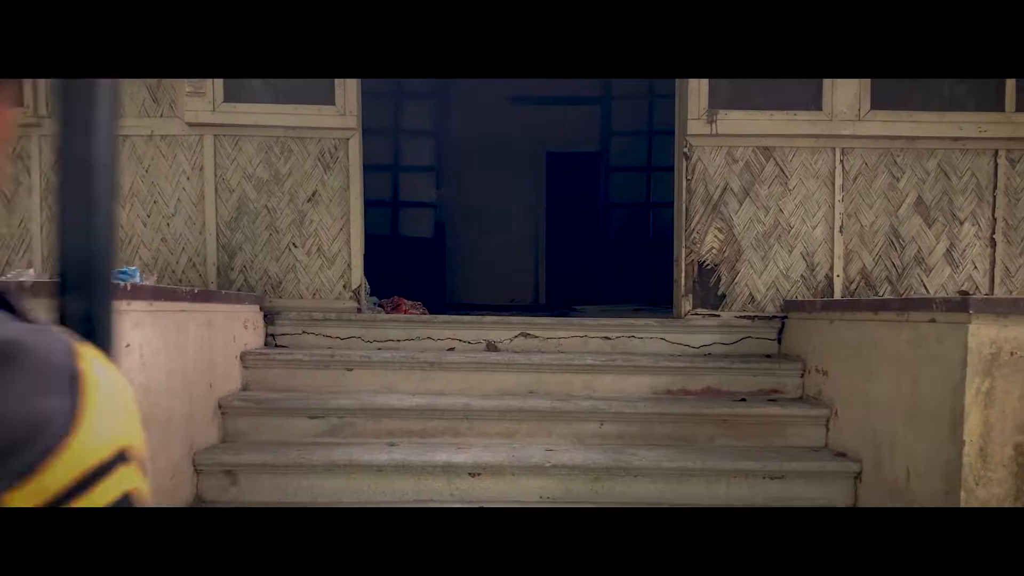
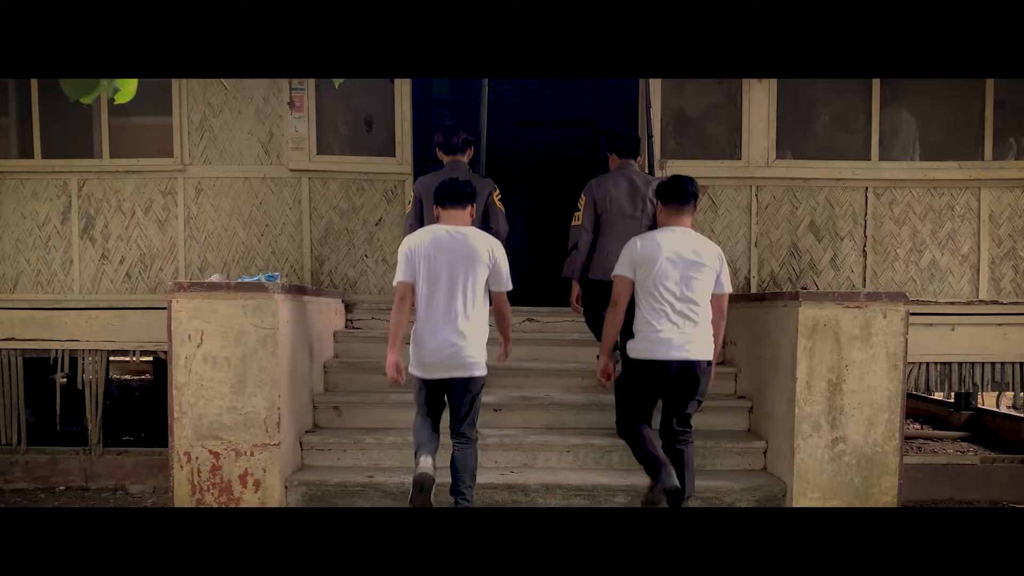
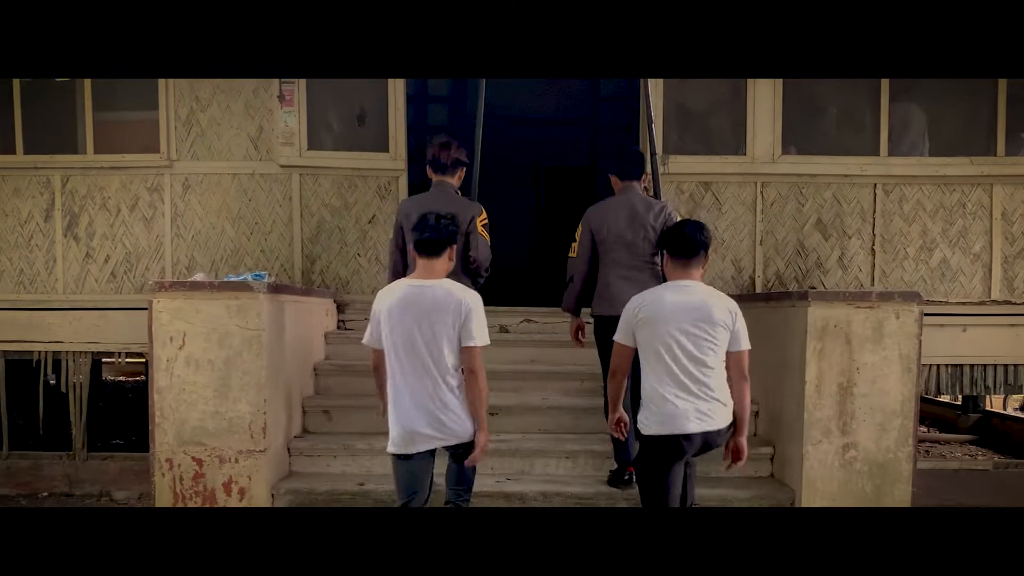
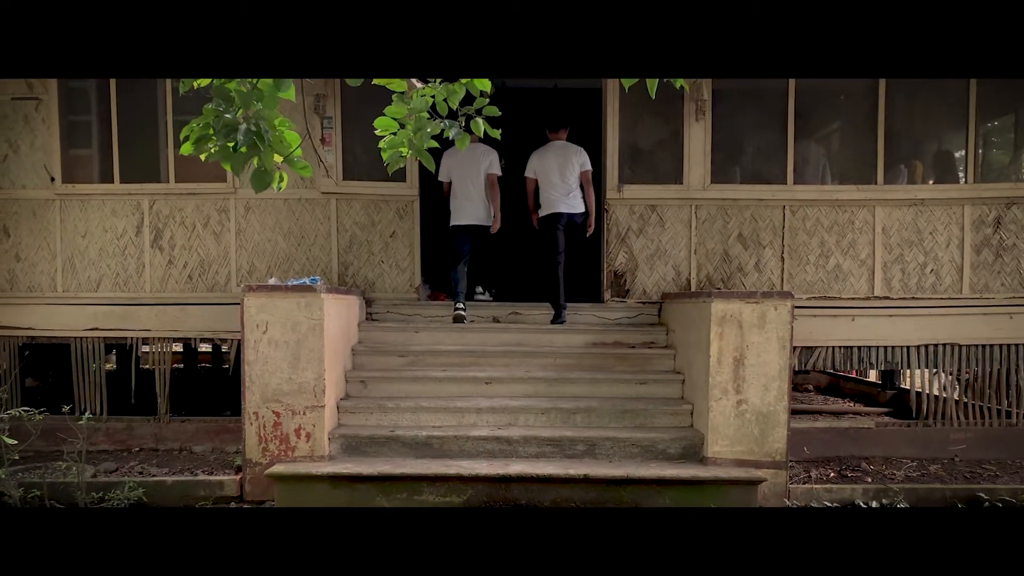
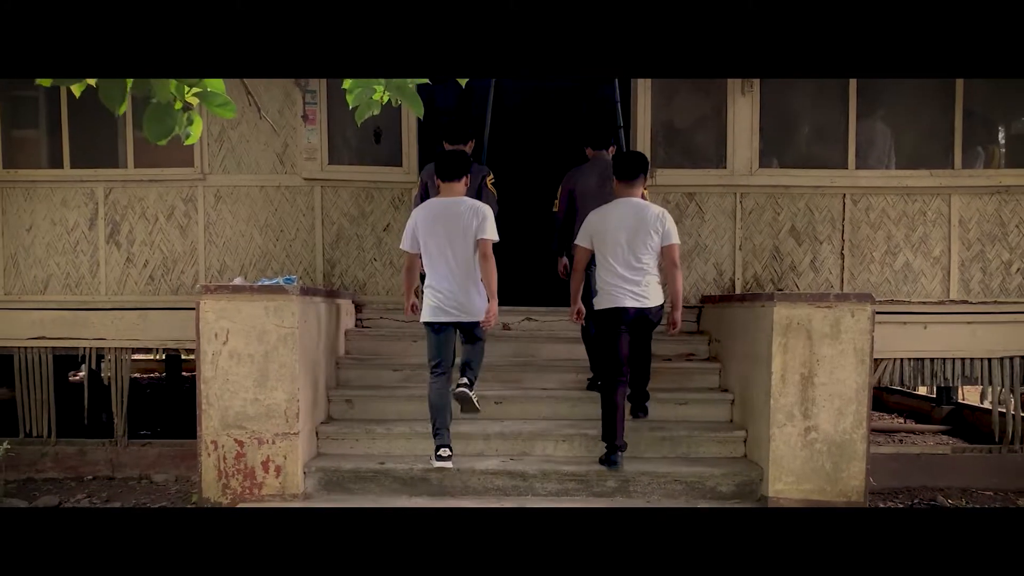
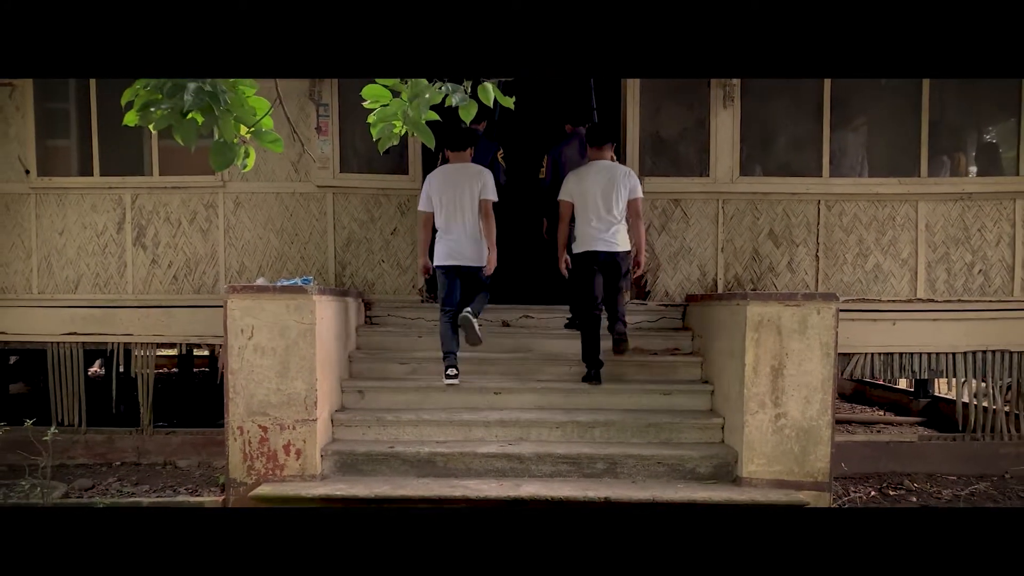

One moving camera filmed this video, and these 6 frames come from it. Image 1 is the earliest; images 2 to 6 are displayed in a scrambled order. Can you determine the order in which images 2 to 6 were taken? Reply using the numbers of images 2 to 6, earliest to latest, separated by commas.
3, 2, 5, 6, 4
